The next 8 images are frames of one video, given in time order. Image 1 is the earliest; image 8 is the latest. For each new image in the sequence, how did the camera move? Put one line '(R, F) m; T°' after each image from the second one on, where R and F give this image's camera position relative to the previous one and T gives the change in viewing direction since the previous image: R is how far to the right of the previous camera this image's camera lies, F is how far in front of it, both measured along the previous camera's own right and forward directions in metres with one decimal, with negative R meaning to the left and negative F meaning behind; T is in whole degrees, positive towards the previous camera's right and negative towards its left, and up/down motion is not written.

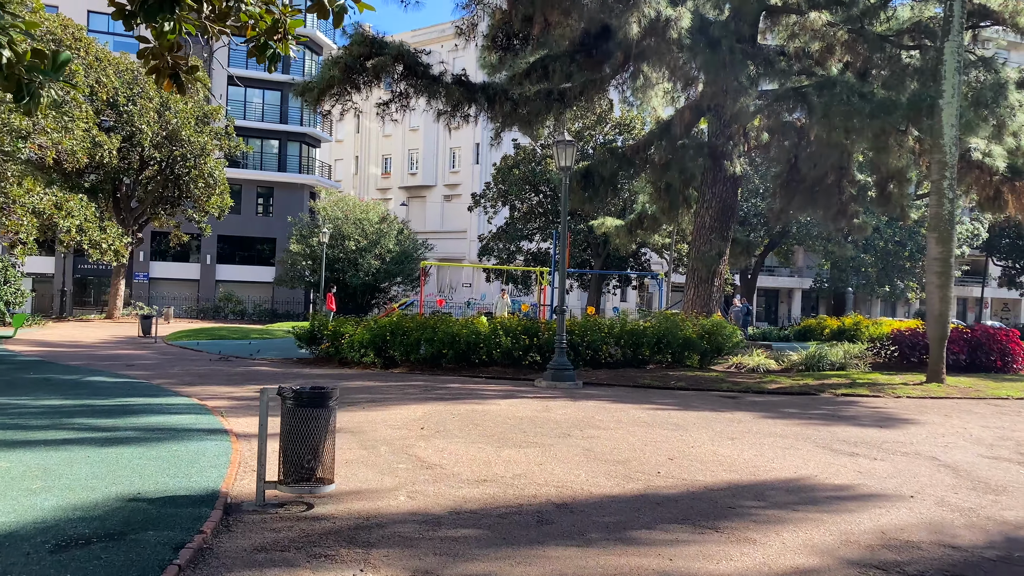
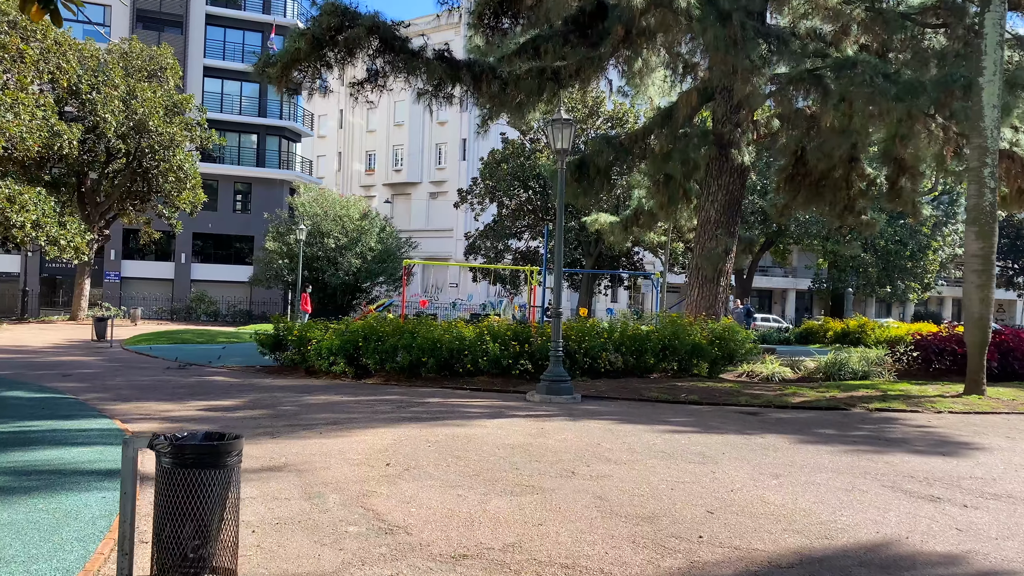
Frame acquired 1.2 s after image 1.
(0.0, +1.4) m; +1°
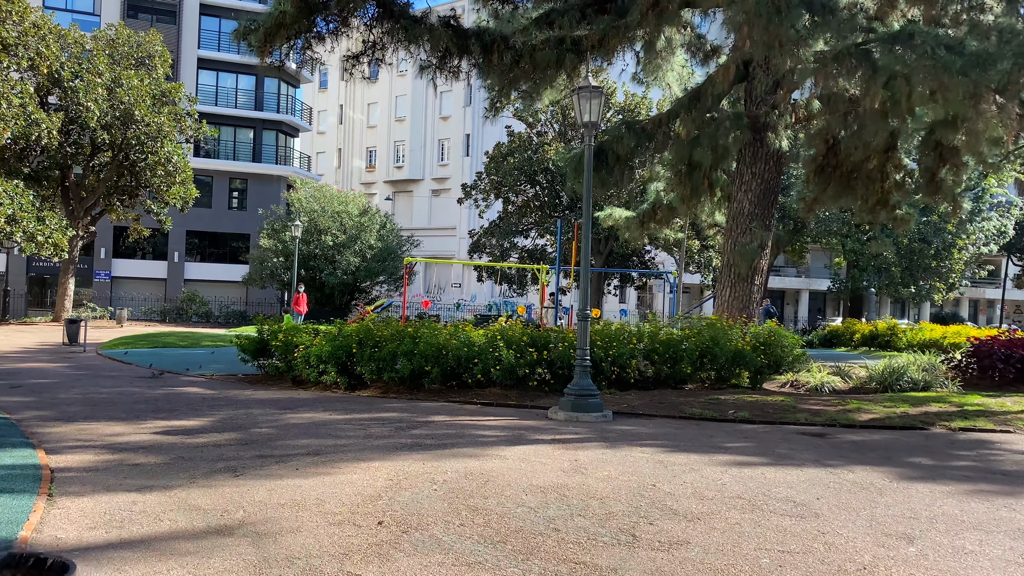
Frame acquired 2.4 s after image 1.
(-0.2, +1.4) m; 0°
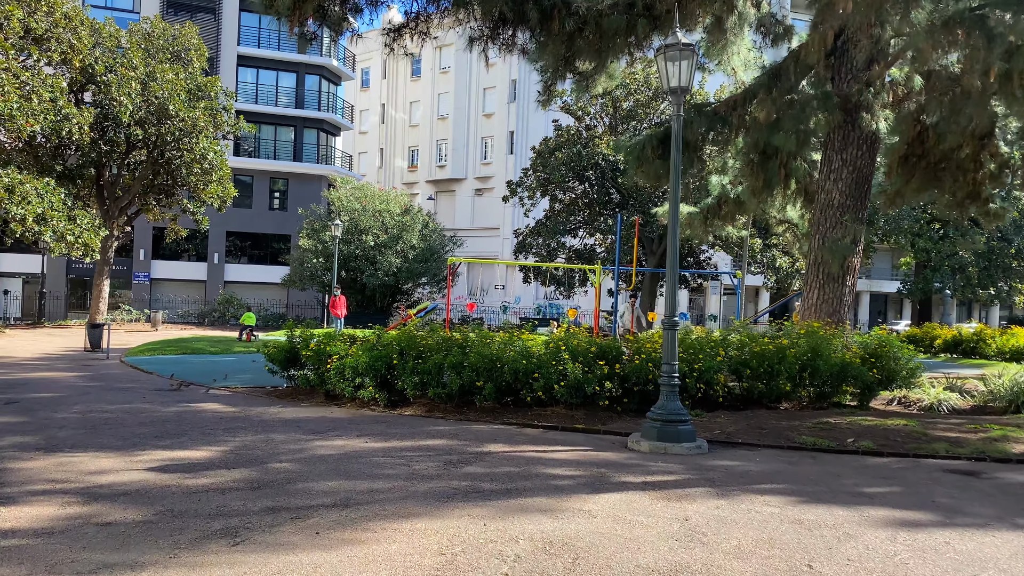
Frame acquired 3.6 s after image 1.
(-0.2, +1.4) m; -3°
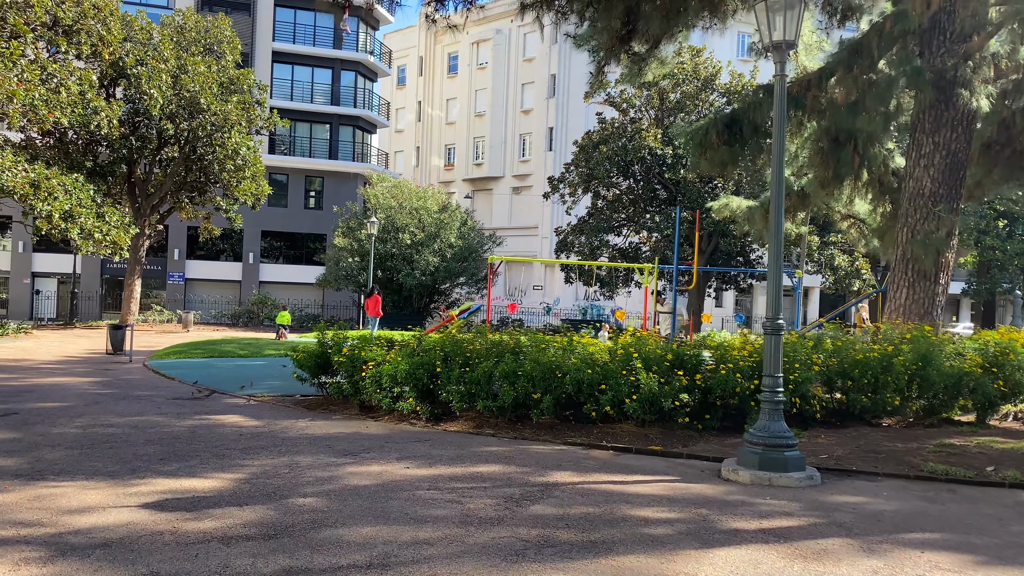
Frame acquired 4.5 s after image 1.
(-0.2, +1.1) m; -2°
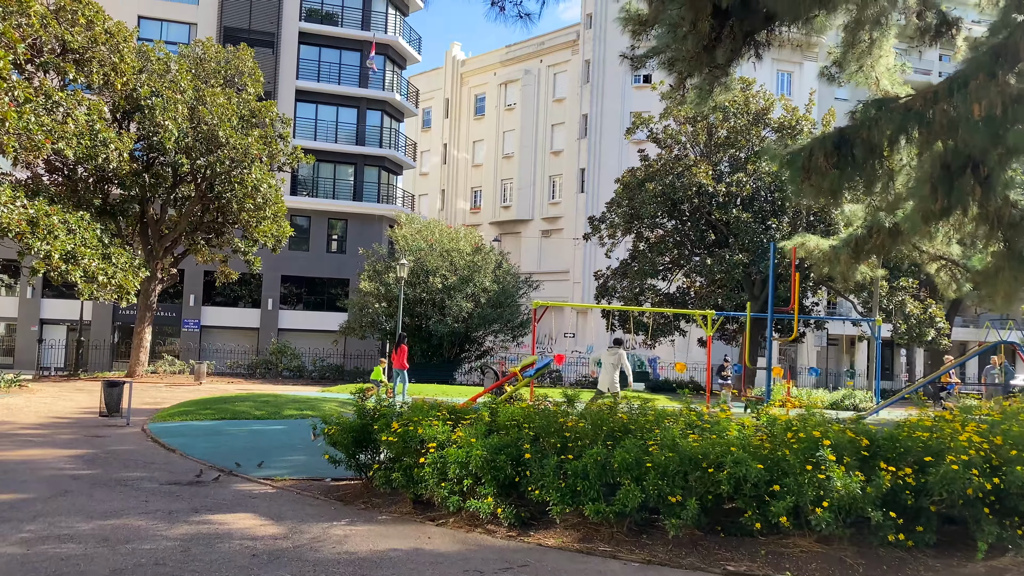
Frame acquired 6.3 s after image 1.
(-0.6, +2.0) m; -1°
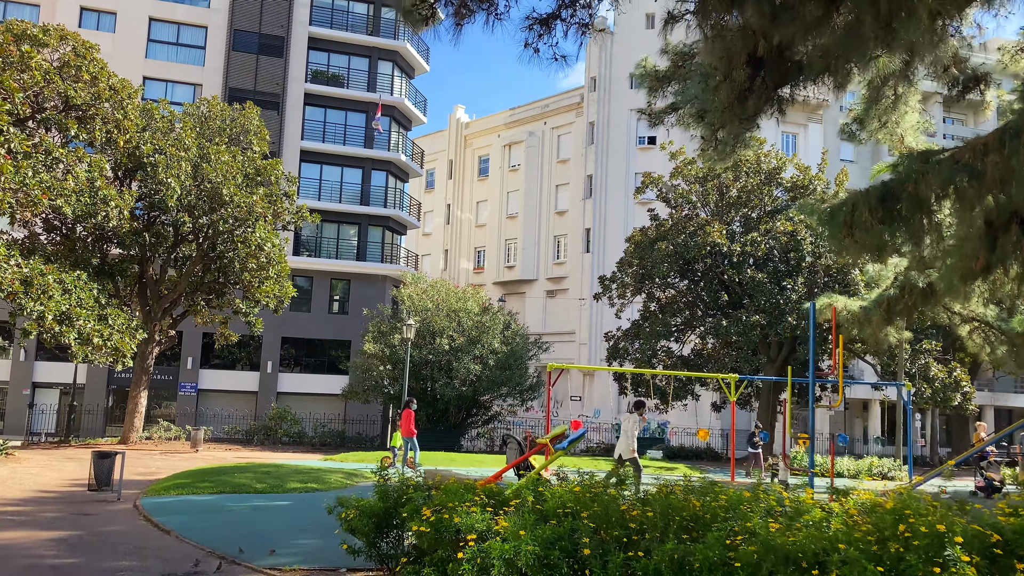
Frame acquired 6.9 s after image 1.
(-0.3, +0.7) m; 0°
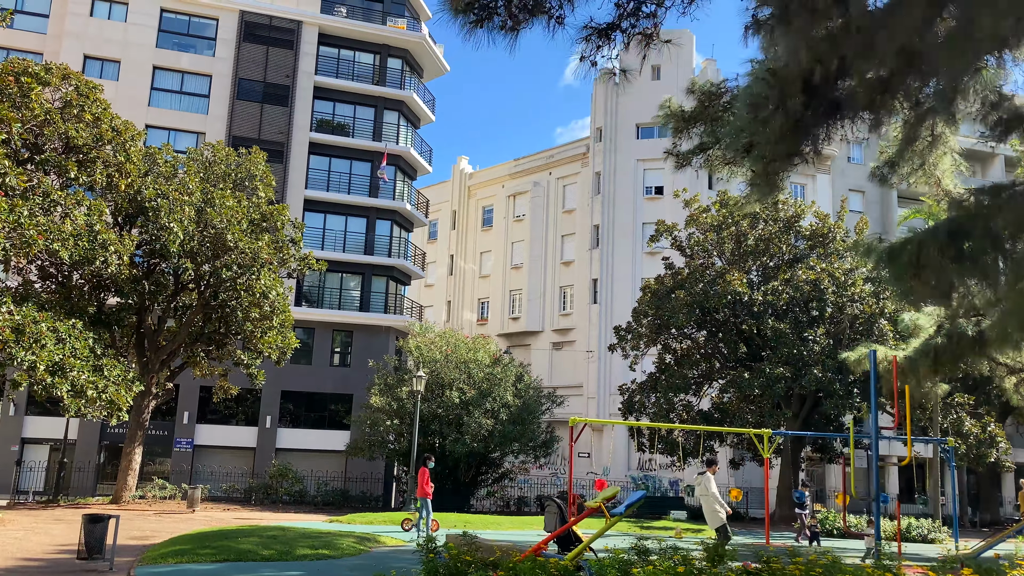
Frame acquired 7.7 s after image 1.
(-0.4, +0.9) m; 0°
